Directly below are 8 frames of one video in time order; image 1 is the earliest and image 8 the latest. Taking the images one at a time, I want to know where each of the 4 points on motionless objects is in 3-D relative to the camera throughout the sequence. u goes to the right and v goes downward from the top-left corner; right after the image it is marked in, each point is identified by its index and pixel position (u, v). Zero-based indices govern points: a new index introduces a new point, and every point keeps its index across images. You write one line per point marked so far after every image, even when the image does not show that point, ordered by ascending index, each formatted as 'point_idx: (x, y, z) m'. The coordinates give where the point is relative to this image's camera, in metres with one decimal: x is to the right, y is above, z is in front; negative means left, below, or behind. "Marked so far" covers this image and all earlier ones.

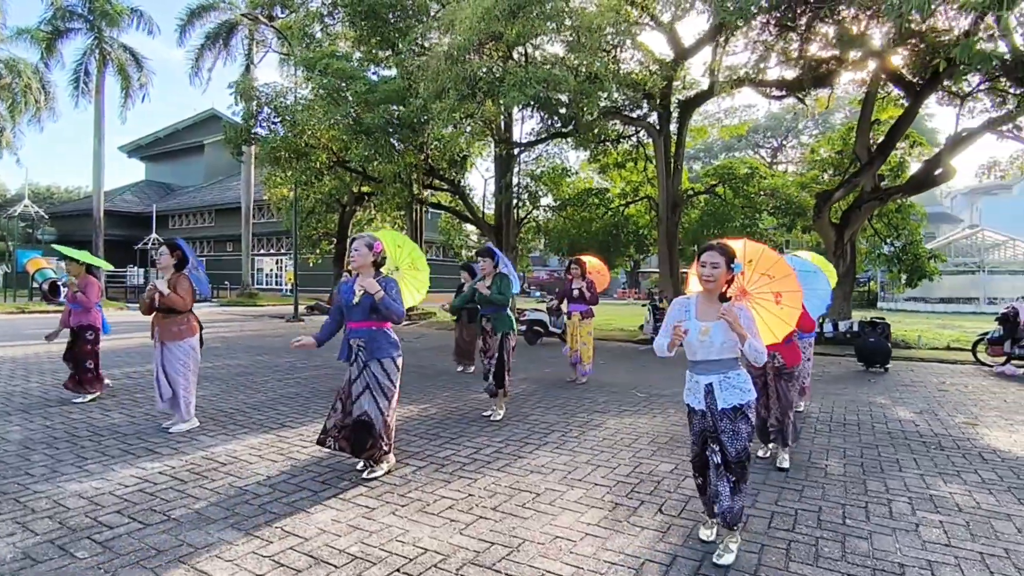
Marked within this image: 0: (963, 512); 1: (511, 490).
0: (+3.0, -1.5, +3.6) m
1: (0.0, -1.4, +4.0) m
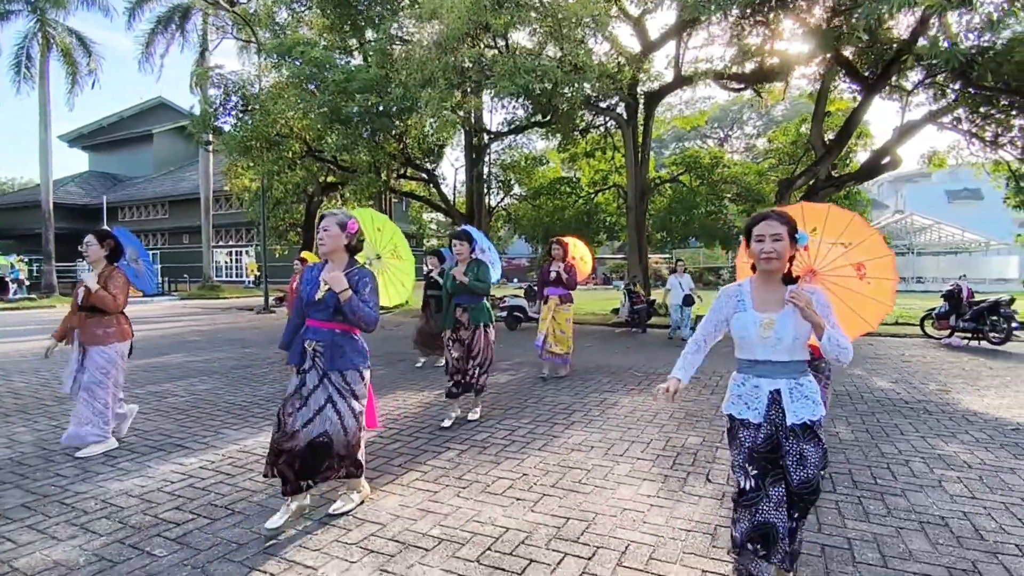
0: (+3.3, -1.3, +4.0) m
1: (+0.4, -1.3, +4.1) m
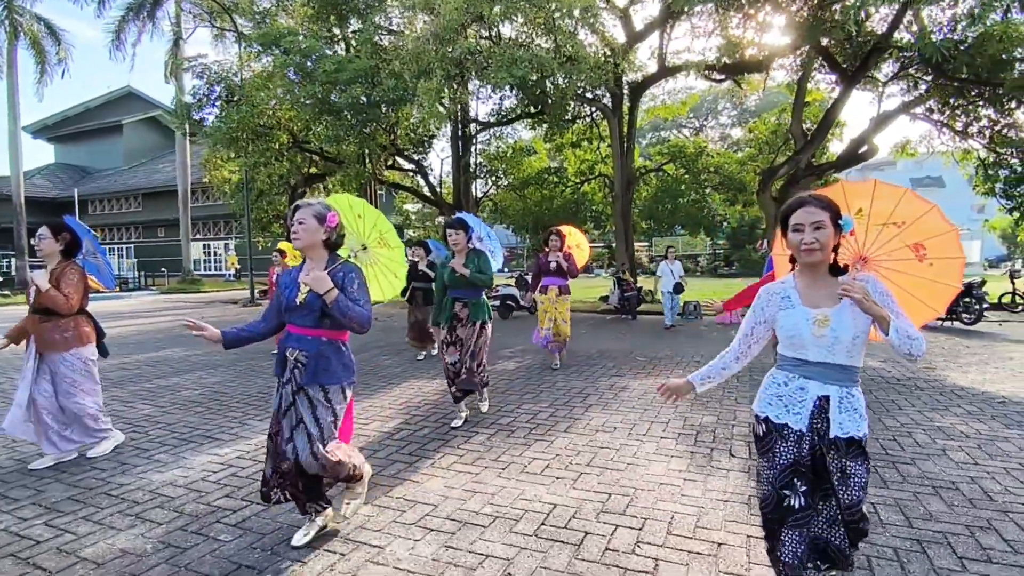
0: (+3.6, -1.2, +4.4) m
1: (+0.6, -1.2, +4.3) m
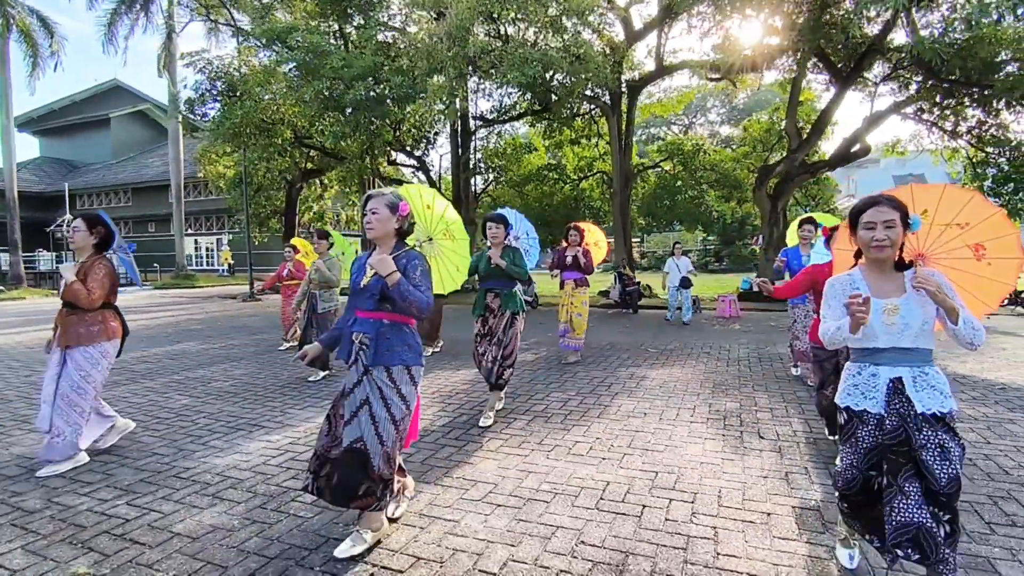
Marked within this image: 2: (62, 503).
0: (+3.9, -1.1, +4.7) m
1: (+0.9, -1.2, +4.5) m
2: (-2.7, -1.3, +3.4) m
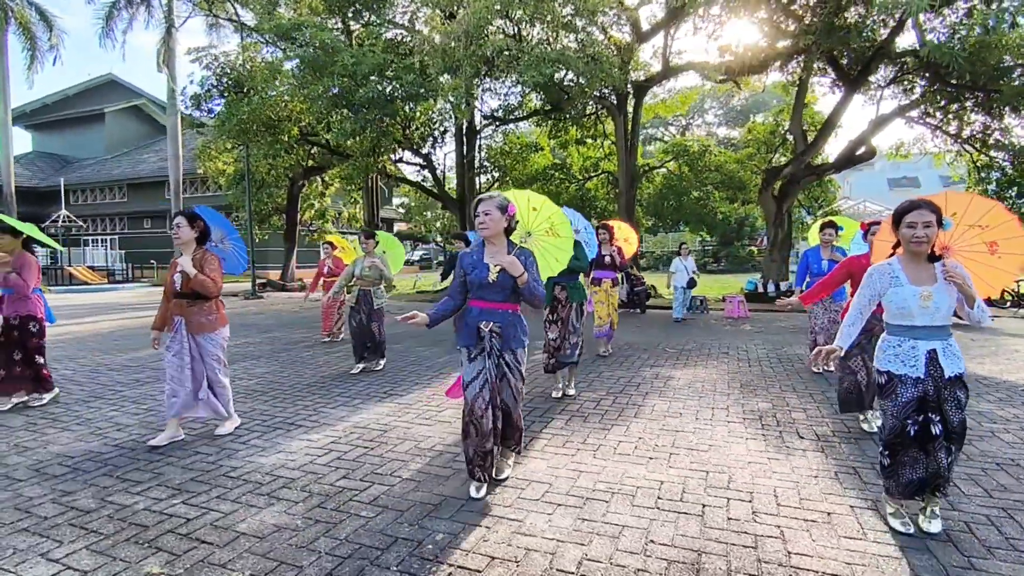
0: (+4.2, -1.1, +4.7) m
1: (+1.3, -1.2, +4.6) m
2: (-2.4, -1.3, +3.4) m
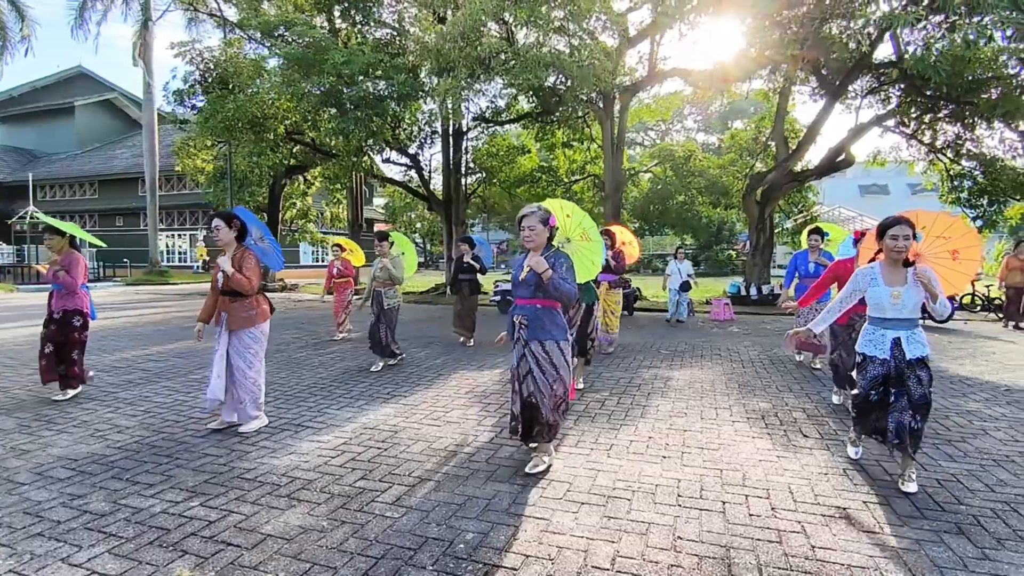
0: (+4.3, -1.2, +4.9) m
1: (+1.3, -1.2, +4.6) m
2: (-2.2, -1.3, +3.3) m
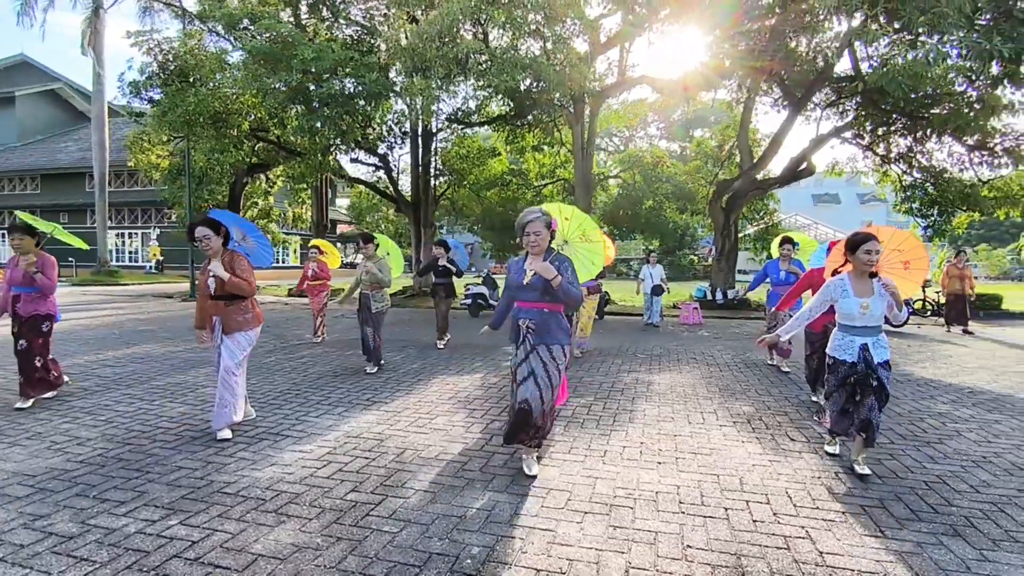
0: (+4.2, -1.2, +5.1) m
1: (+1.3, -1.2, +4.6) m
2: (-2.2, -1.3, +3.0) m
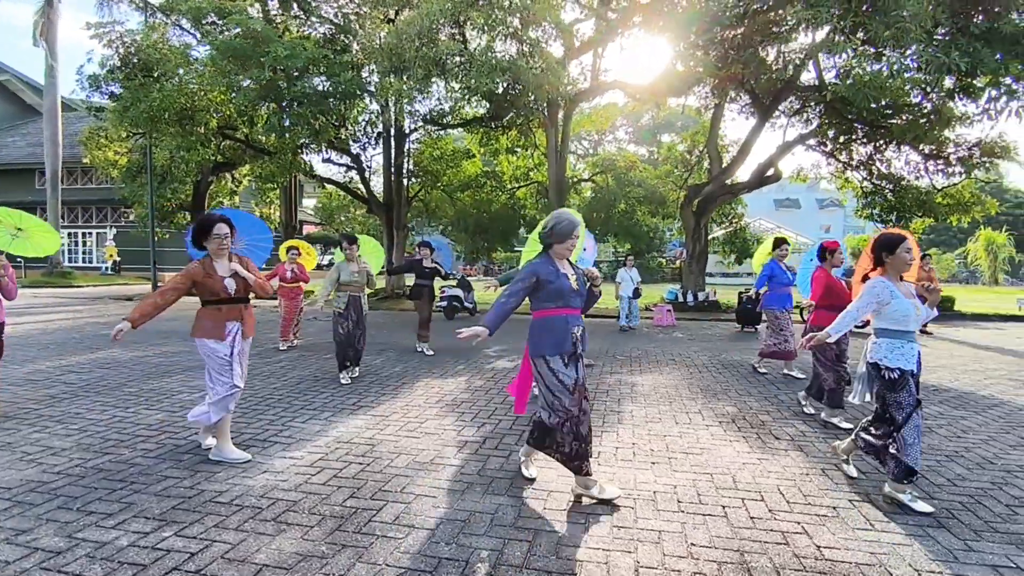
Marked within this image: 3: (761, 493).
0: (+4.1, -1.2, +5.4) m
1: (+1.2, -1.3, +4.7) m
2: (-2.2, -1.3, +2.9) m
3: (+1.6, -1.3, +3.6) m
